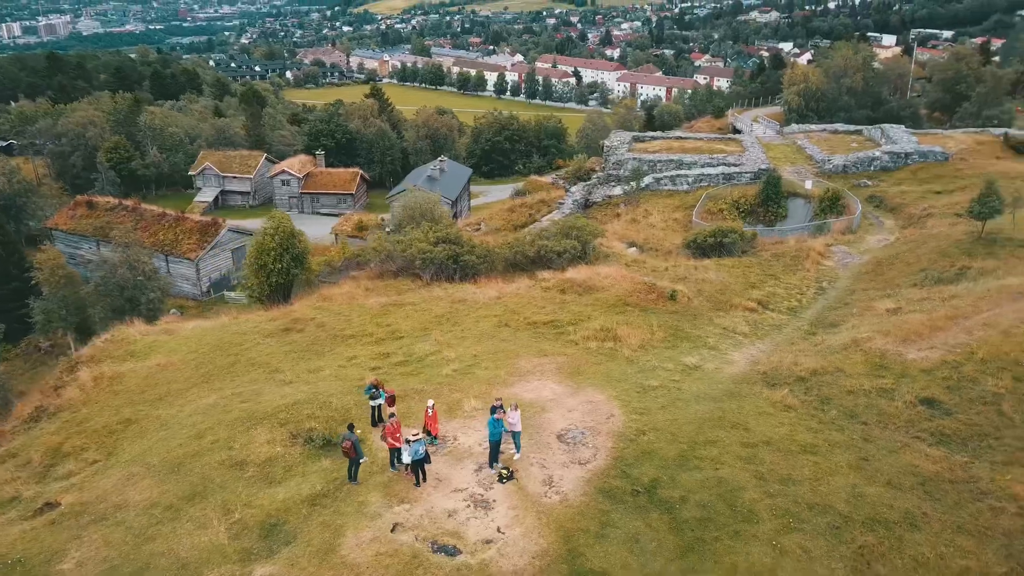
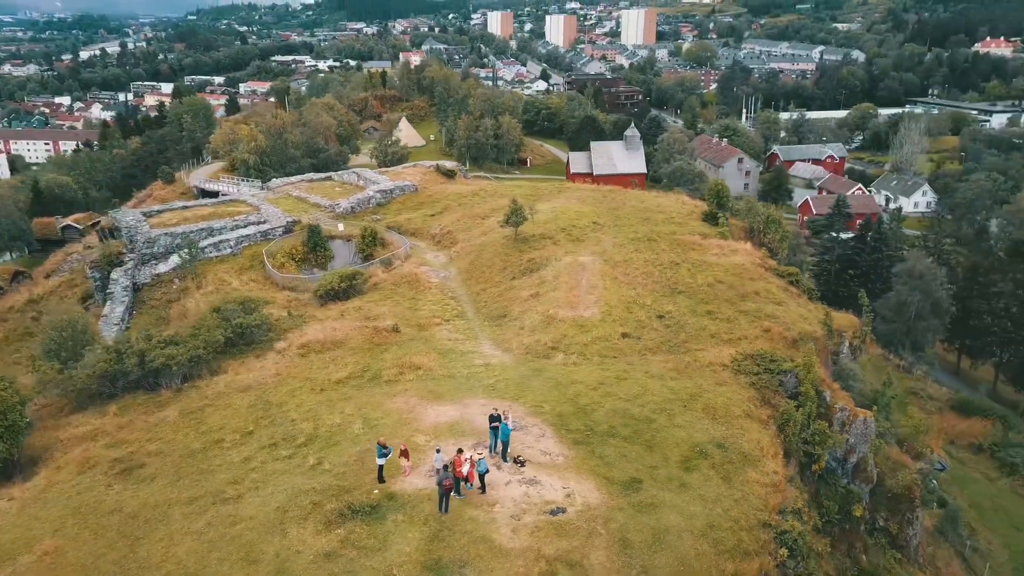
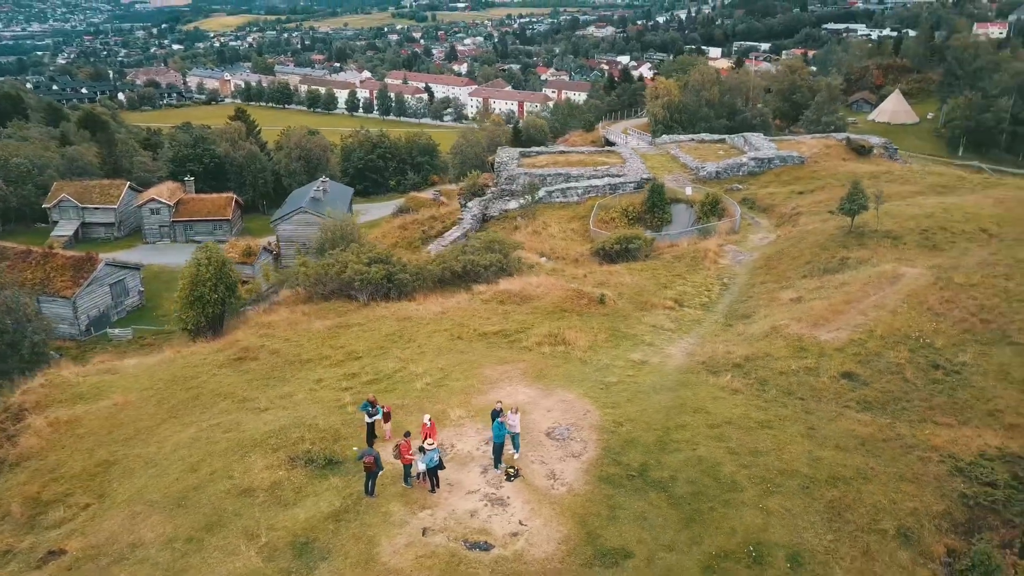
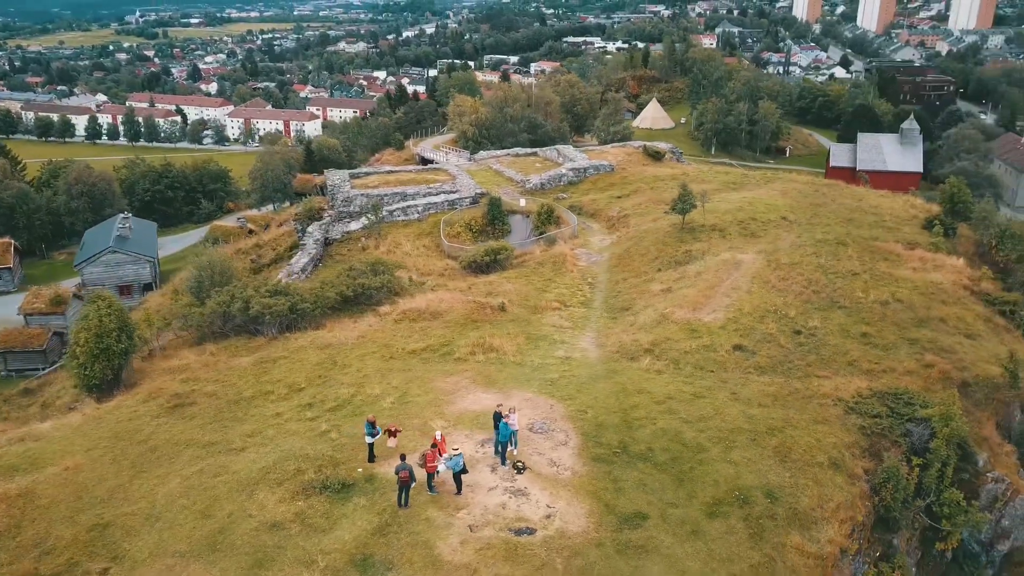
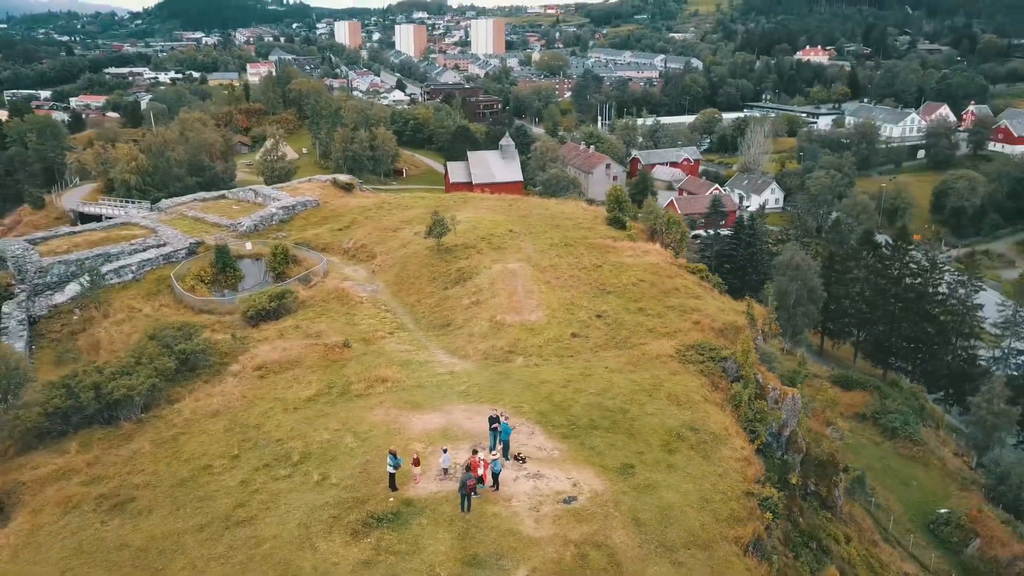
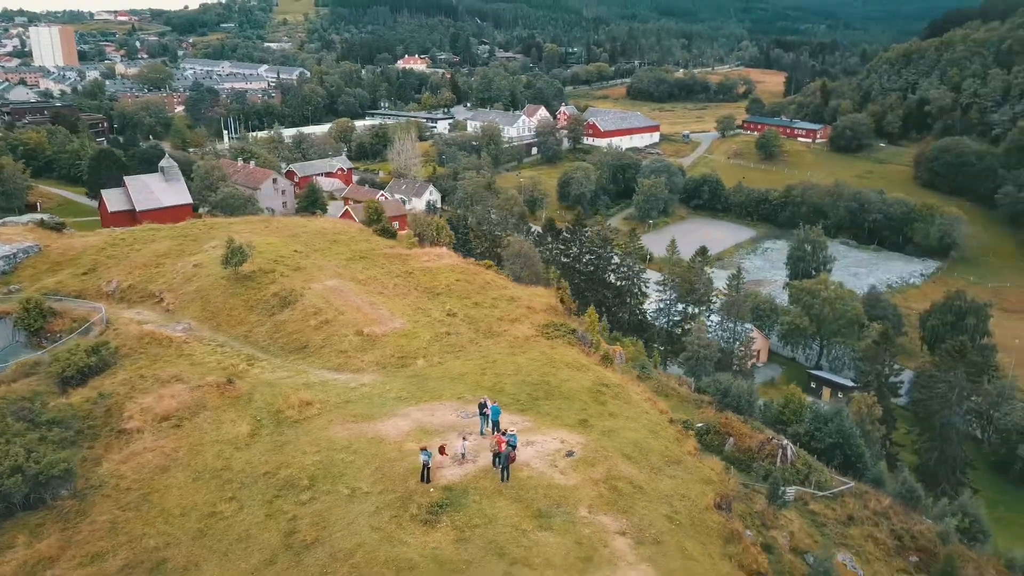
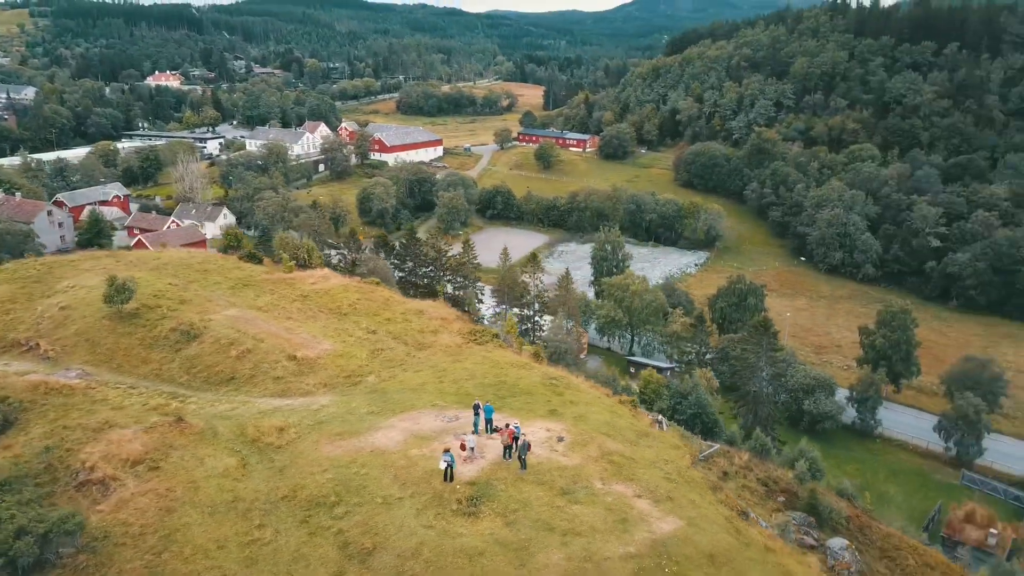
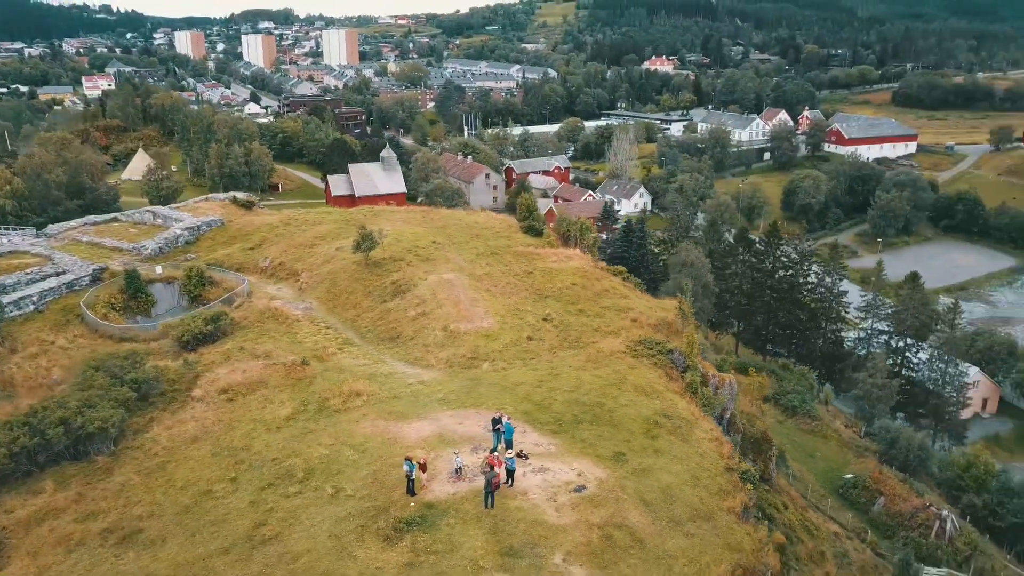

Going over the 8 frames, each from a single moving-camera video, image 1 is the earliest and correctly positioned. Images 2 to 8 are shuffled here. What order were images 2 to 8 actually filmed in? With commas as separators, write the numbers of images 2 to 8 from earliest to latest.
3, 4, 2, 5, 8, 6, 7
